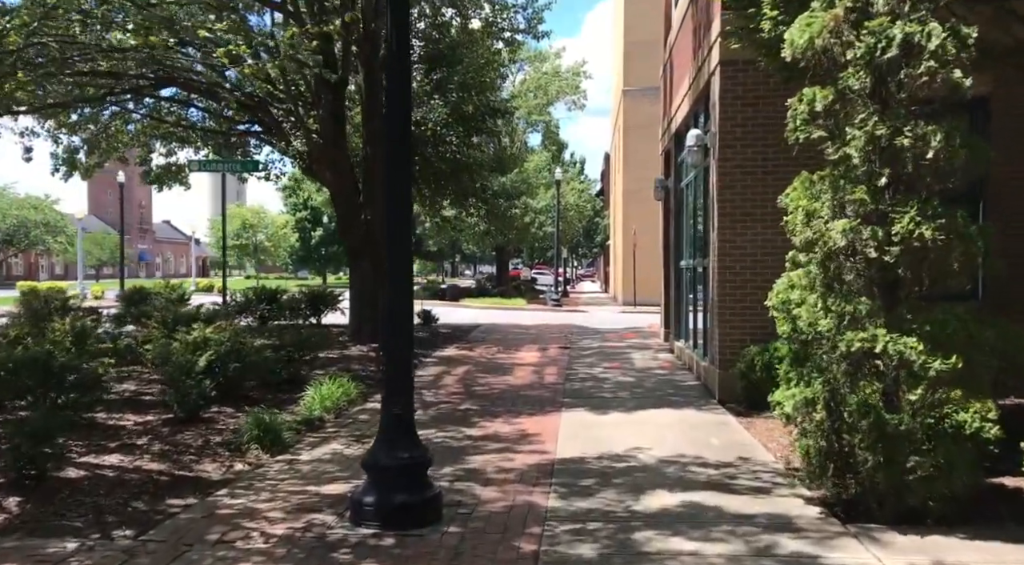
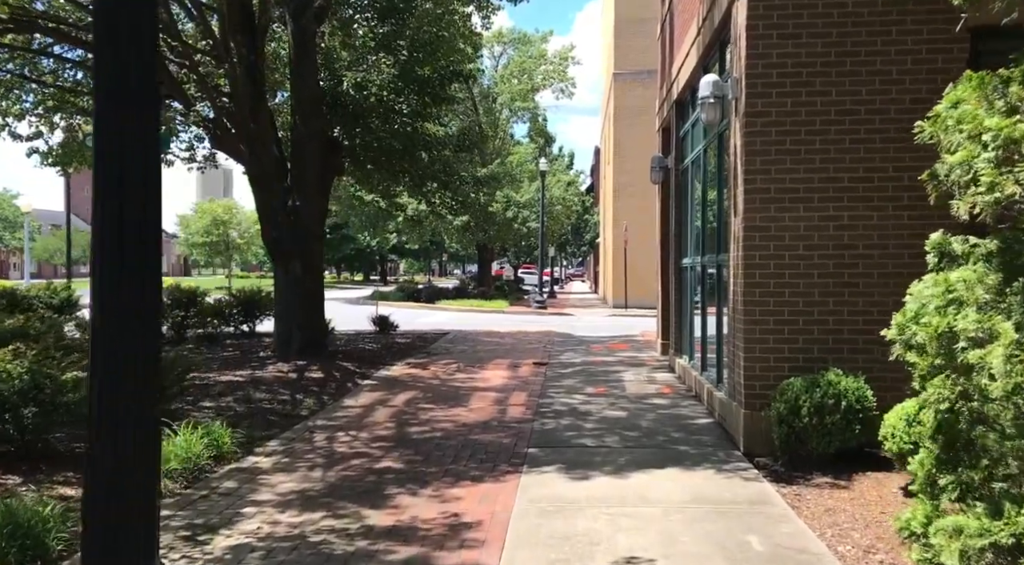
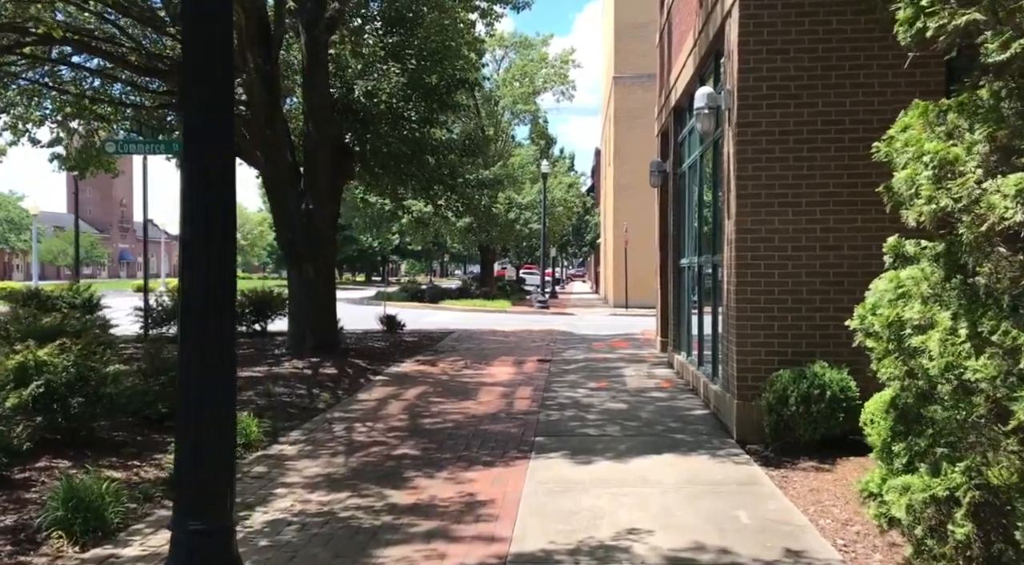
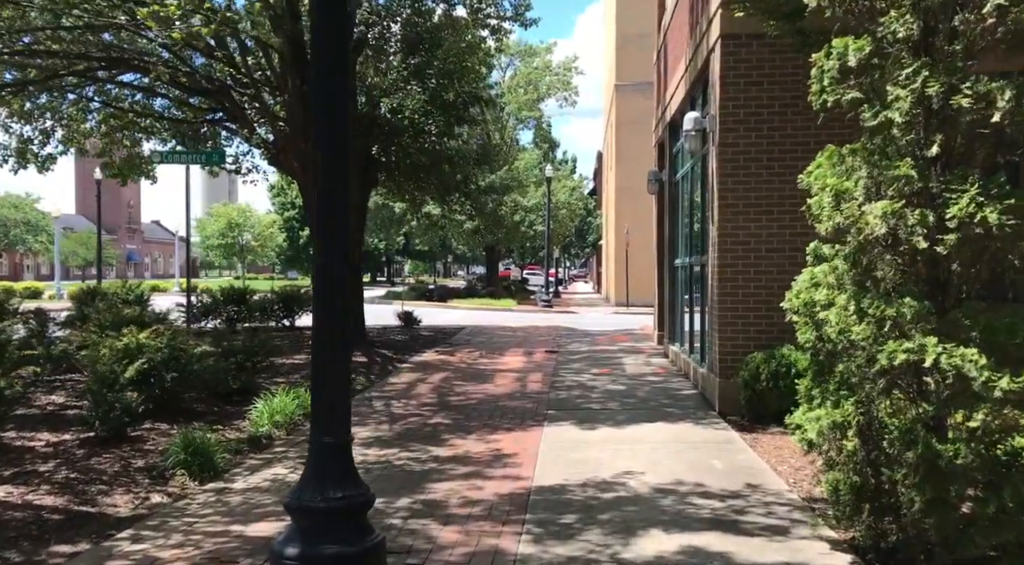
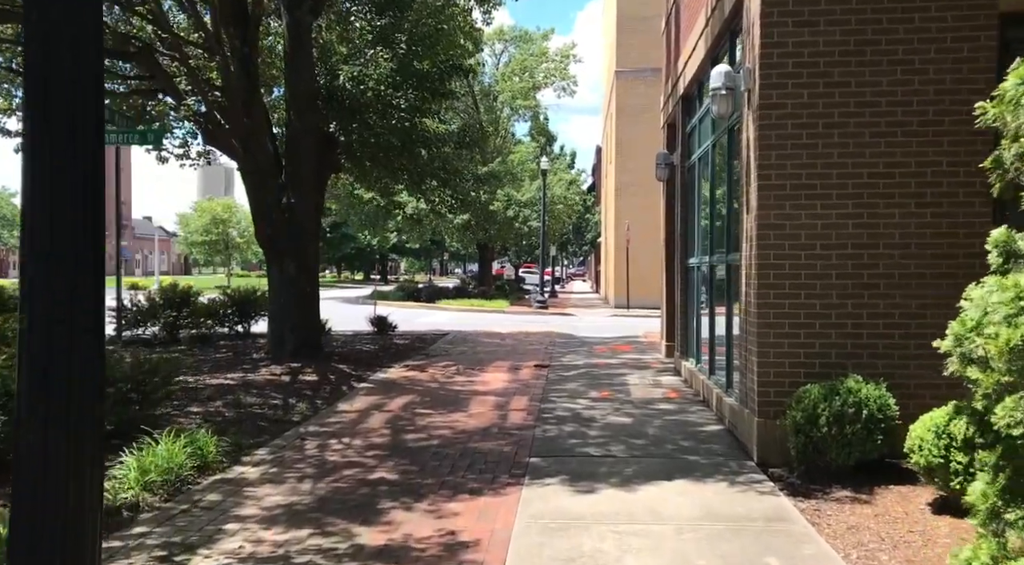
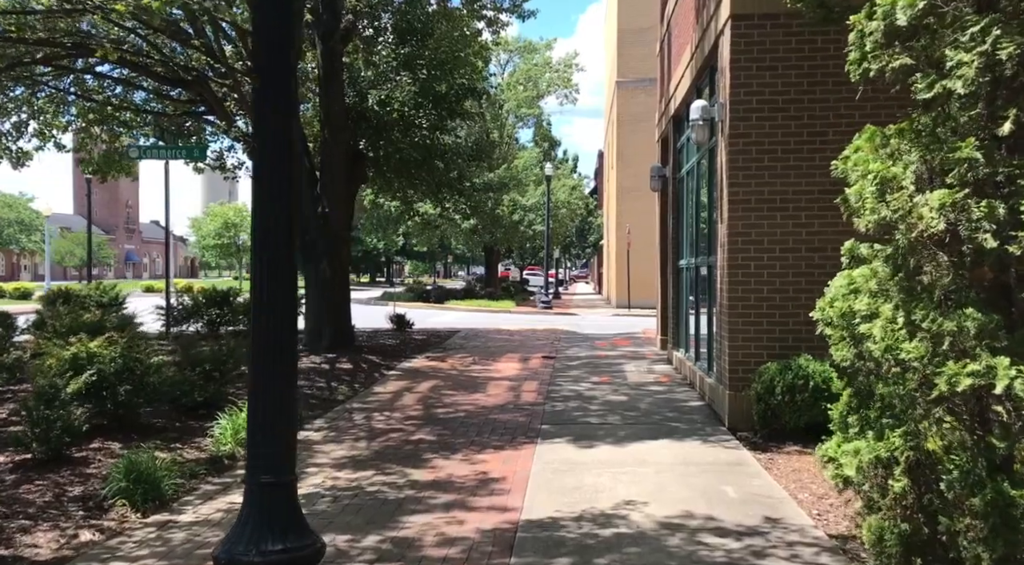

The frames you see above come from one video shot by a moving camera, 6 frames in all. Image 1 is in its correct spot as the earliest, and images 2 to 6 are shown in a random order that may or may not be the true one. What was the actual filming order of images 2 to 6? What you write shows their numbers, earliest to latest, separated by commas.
4, 6, 3, 2, 5
